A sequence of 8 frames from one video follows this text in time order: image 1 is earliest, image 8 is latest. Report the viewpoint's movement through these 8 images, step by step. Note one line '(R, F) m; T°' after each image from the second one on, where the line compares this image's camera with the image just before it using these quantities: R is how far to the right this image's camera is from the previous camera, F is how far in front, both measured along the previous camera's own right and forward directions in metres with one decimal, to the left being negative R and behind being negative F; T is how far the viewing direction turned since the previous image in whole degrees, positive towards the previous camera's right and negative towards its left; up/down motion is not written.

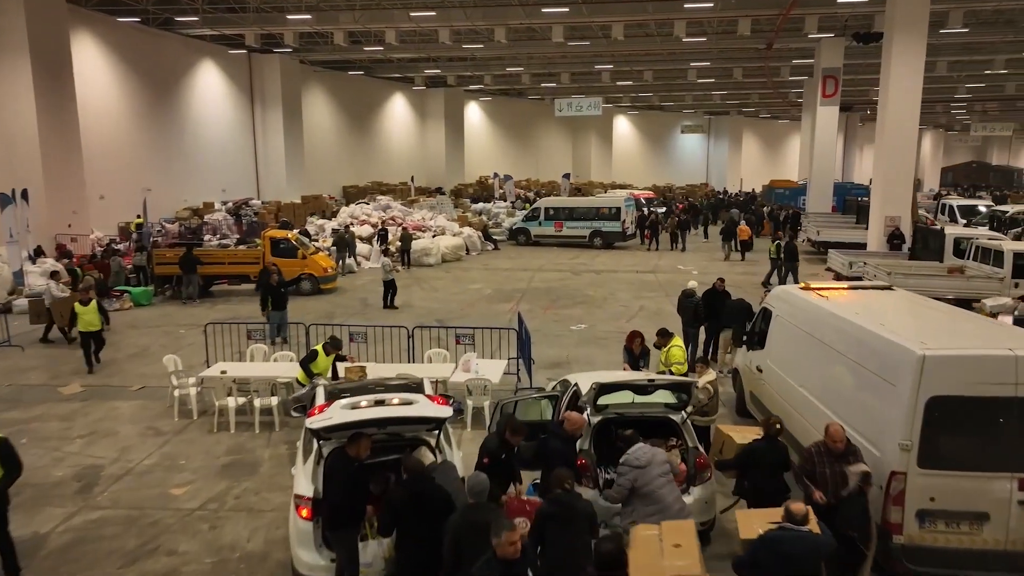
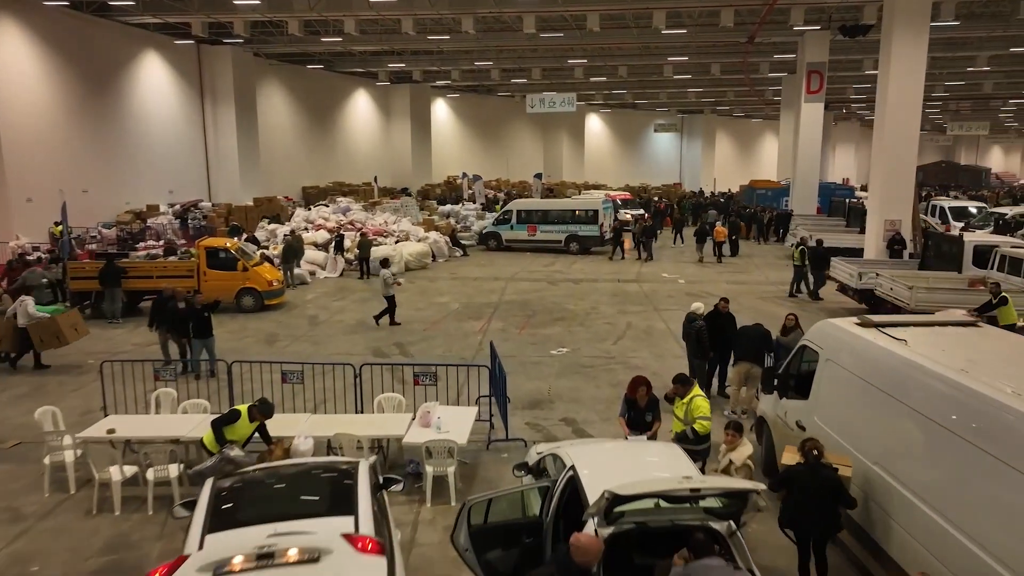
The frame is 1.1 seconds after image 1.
(0.0, +1.9) m; +2°
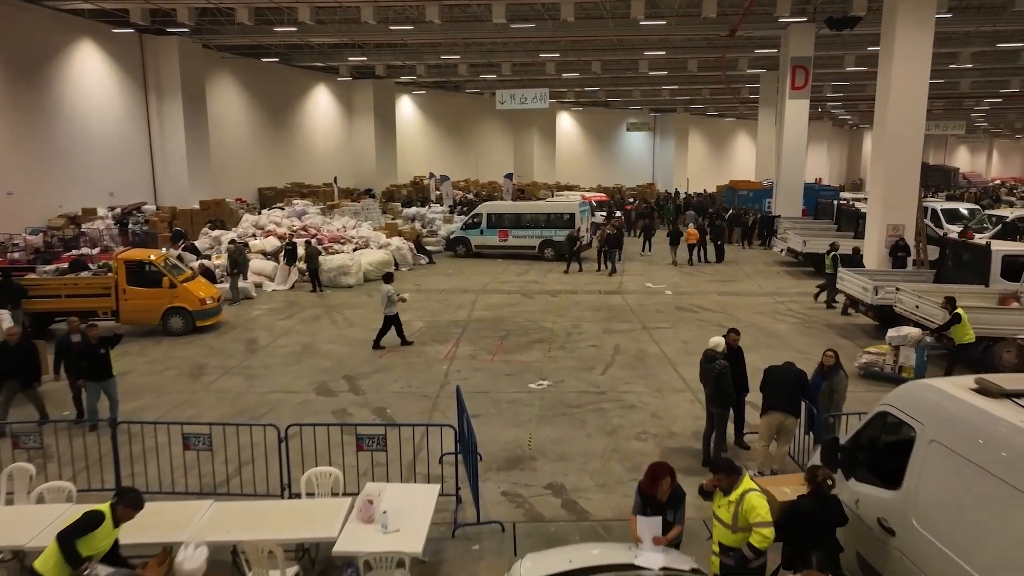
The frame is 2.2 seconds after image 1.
(0.0, +1.9) m; +2°
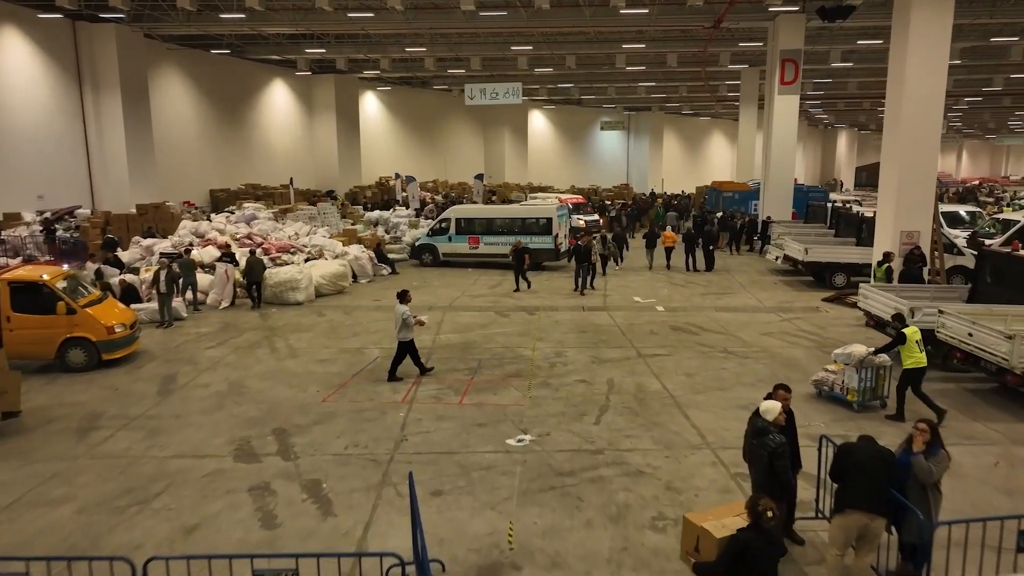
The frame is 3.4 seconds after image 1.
(0.0, +2.2) m; +2°
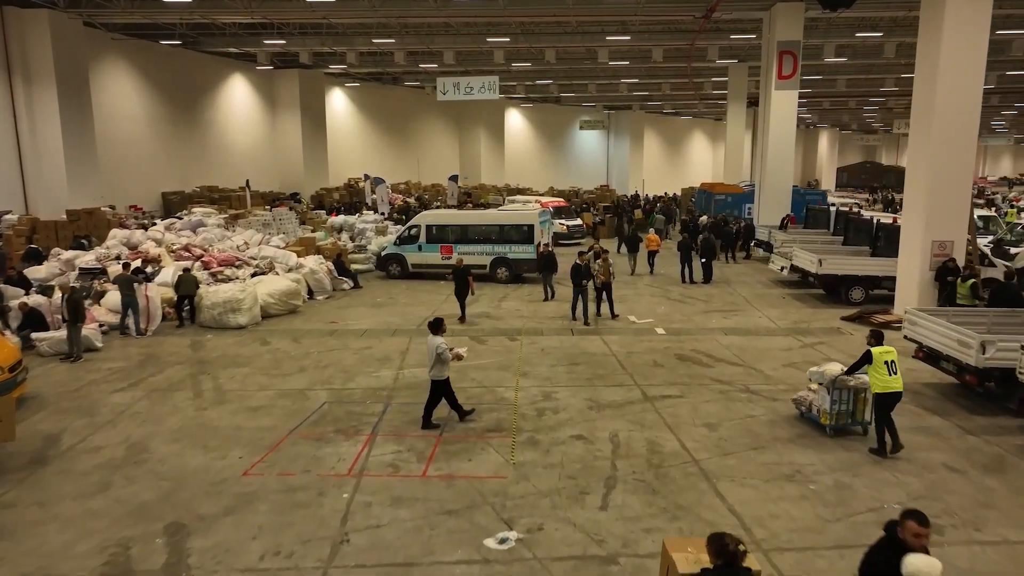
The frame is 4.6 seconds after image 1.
(0.0, +2.2) m; +2°
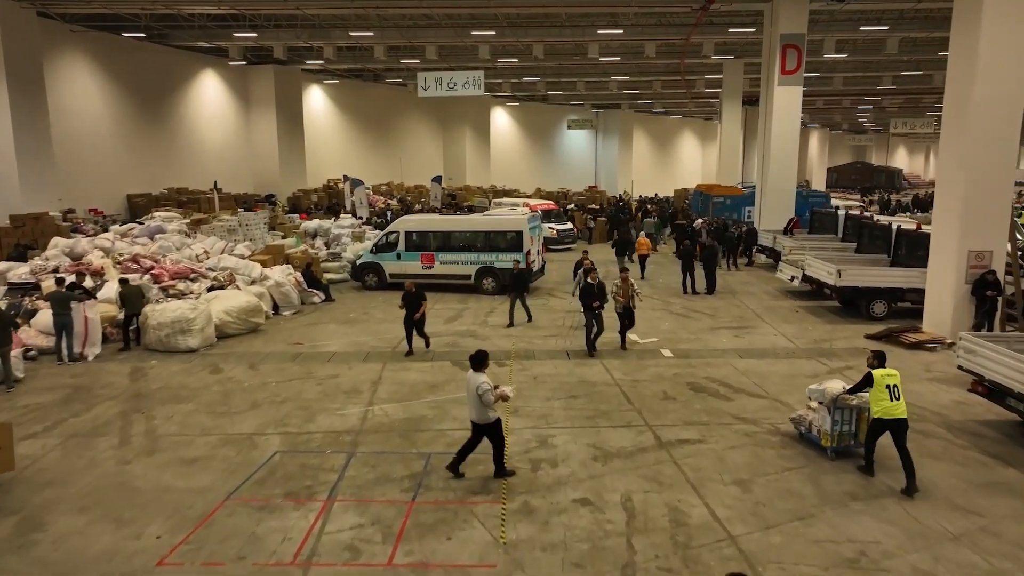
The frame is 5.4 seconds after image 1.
(0.0, +1.6) m; +1°
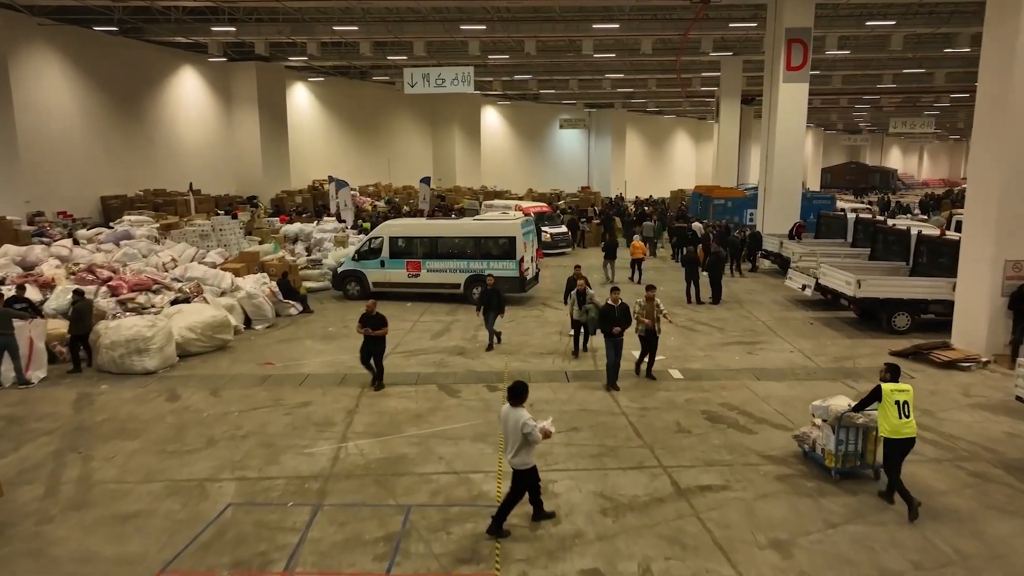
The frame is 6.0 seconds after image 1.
(0.0, +1.2) m; +1°
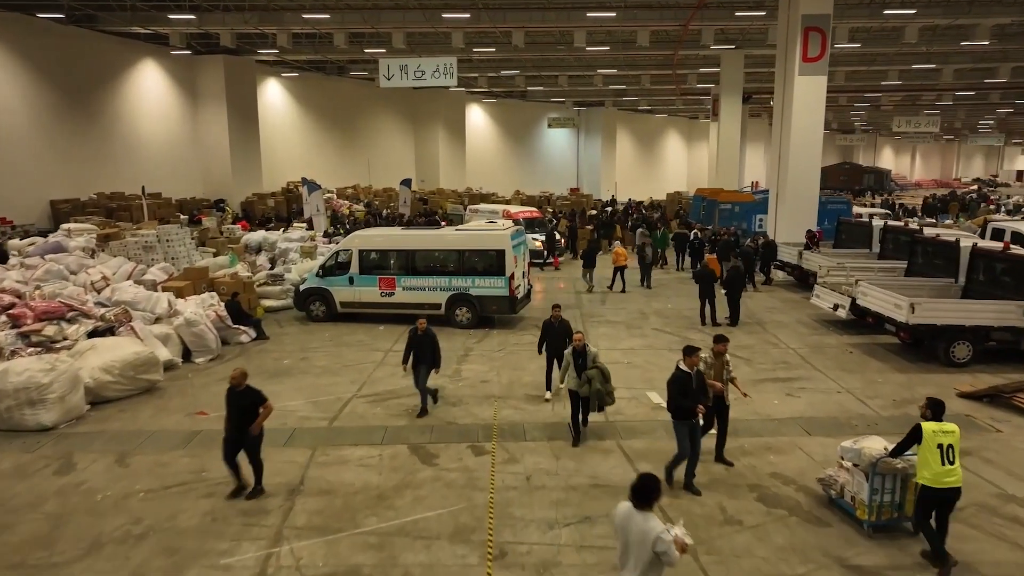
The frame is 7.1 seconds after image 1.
(0.0, +2.2) m; +1°
